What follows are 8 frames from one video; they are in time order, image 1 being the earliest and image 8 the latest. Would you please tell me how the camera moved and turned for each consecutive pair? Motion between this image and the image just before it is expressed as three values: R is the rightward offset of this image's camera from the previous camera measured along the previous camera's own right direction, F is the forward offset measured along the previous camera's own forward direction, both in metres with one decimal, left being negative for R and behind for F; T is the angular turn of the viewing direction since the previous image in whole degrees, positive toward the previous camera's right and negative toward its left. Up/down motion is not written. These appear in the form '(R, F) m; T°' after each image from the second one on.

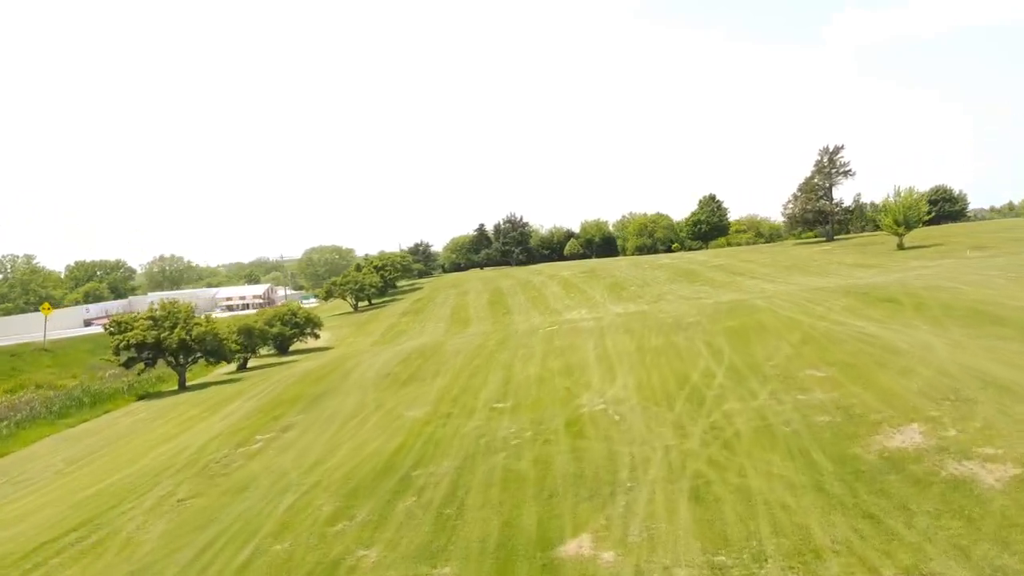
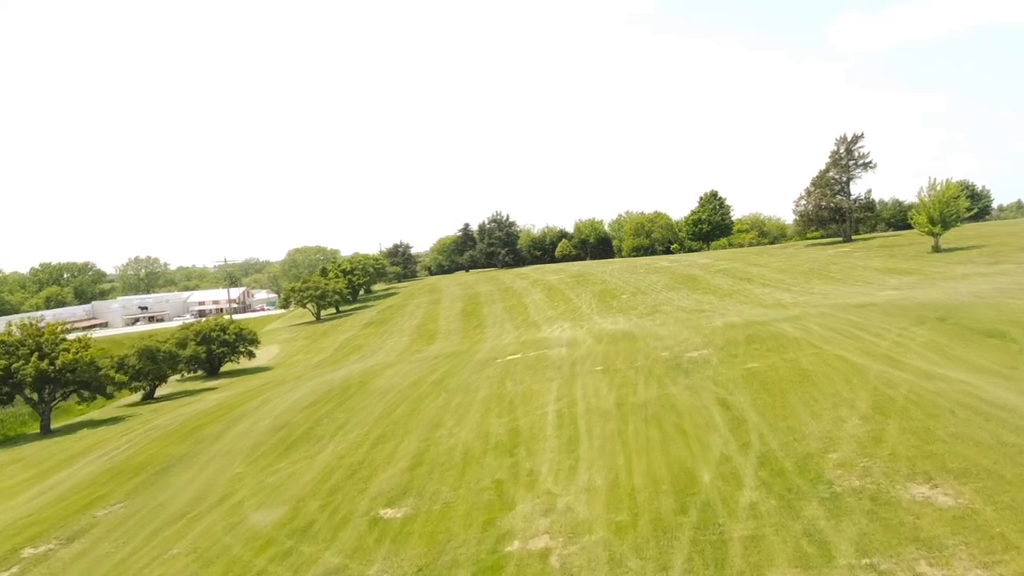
(+1.2, +5.6) m; 0°
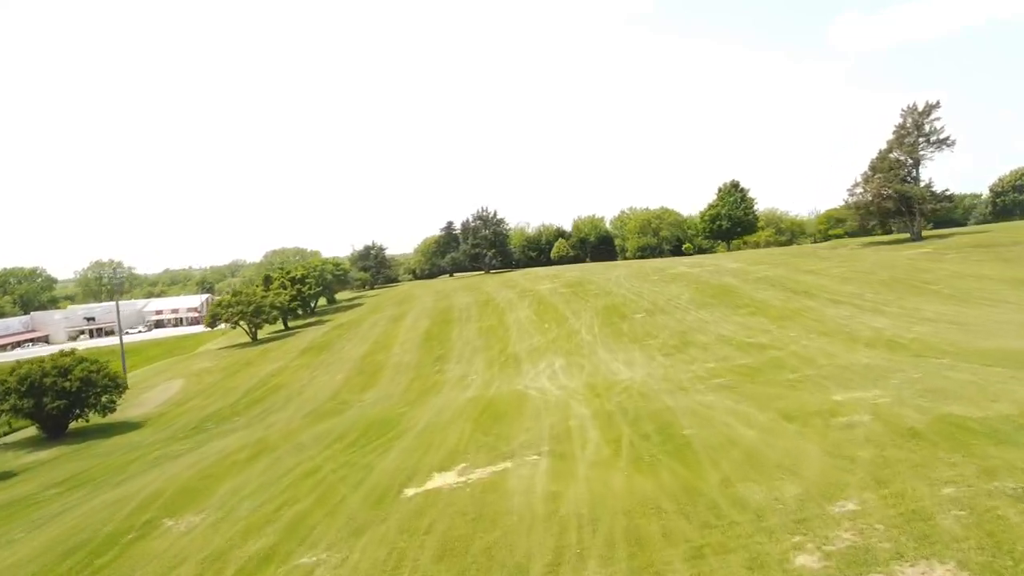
(+0.9, +9.6) m; 0°
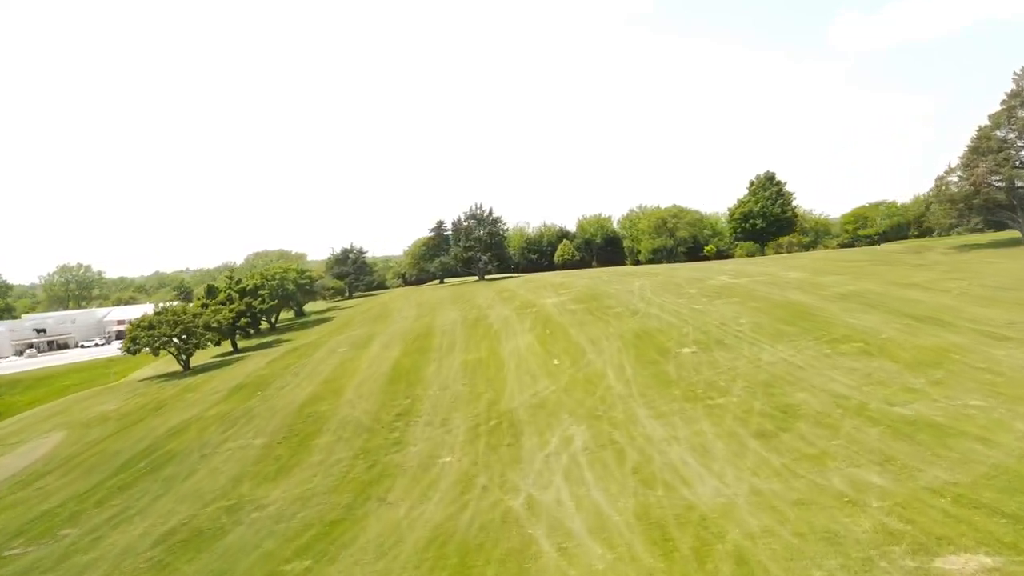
(+0.1, +8.2) m; 0°
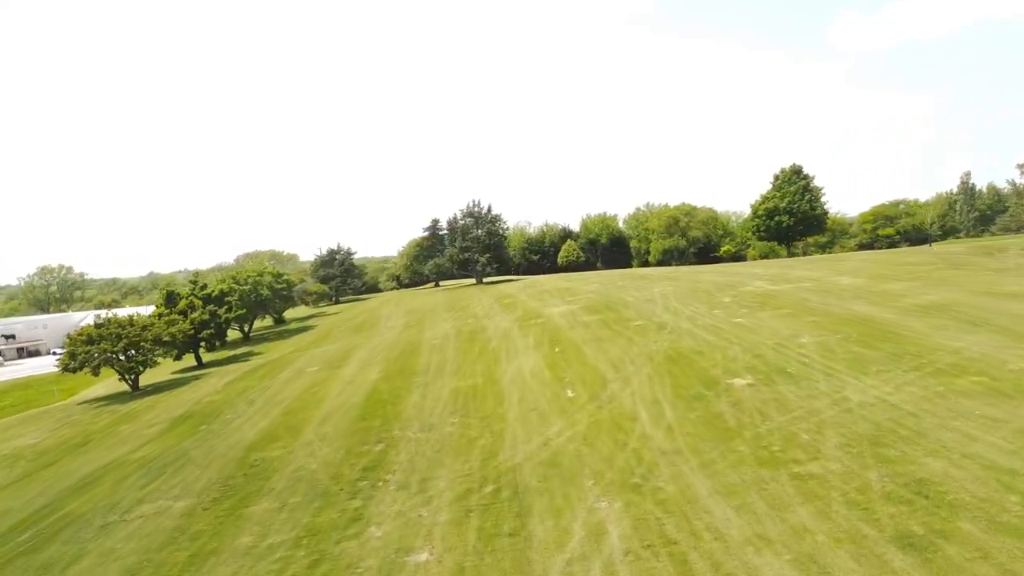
(-0.1, +4.5) m; 0°
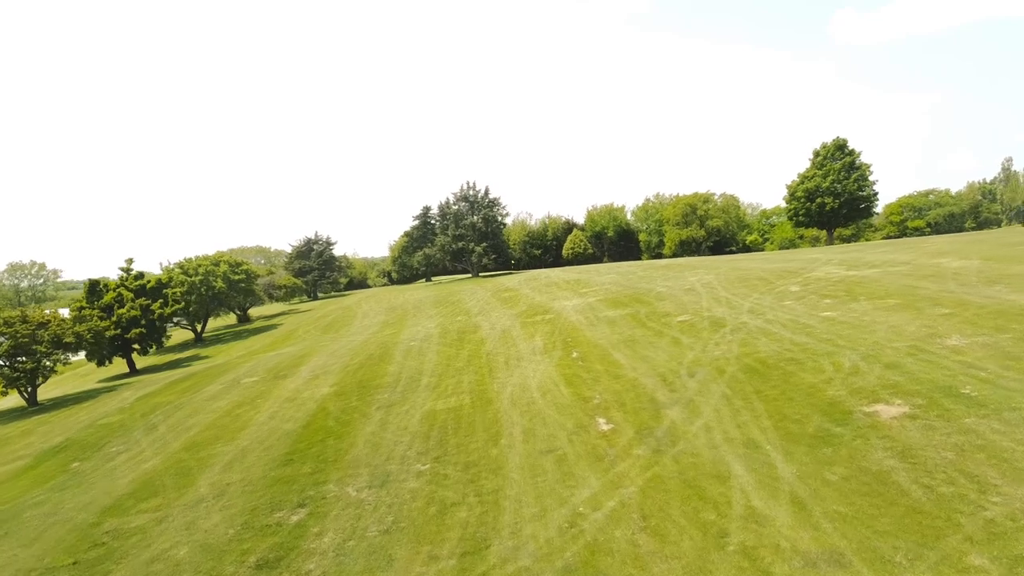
(0.0, +6.0) m; 0°
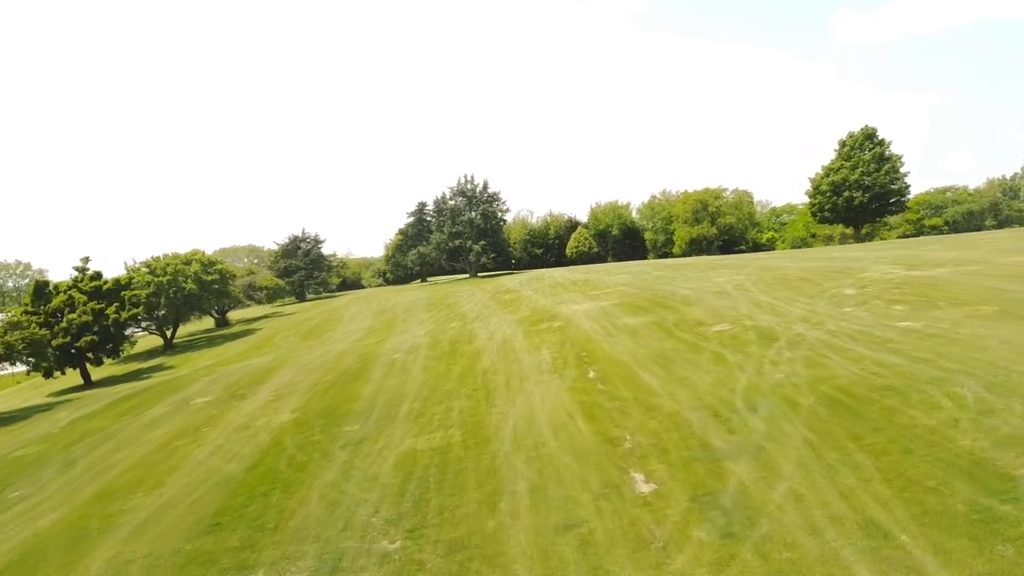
(0.0, +3.0) m; 0°
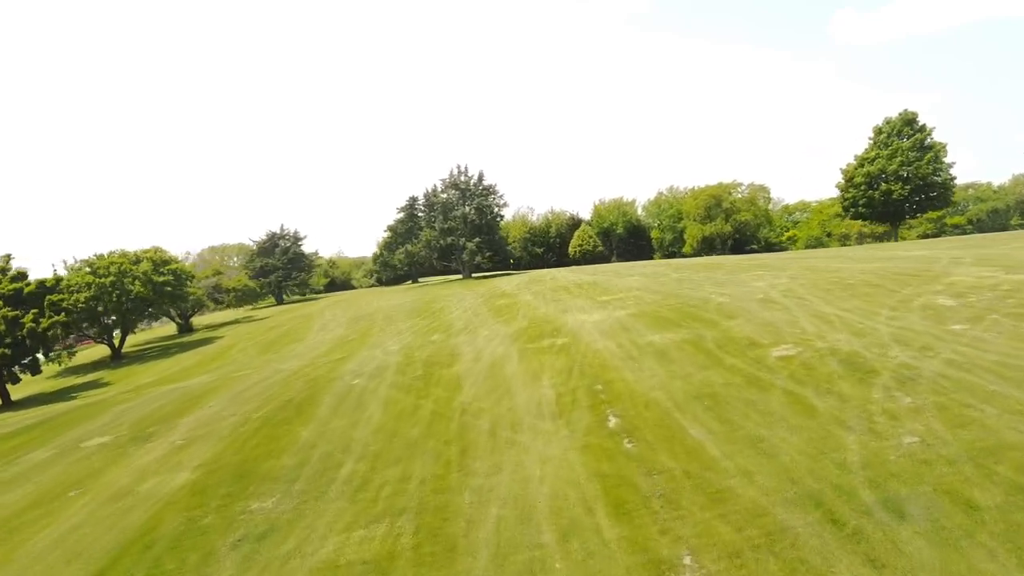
(+0.1, +3.8) m; 0°
